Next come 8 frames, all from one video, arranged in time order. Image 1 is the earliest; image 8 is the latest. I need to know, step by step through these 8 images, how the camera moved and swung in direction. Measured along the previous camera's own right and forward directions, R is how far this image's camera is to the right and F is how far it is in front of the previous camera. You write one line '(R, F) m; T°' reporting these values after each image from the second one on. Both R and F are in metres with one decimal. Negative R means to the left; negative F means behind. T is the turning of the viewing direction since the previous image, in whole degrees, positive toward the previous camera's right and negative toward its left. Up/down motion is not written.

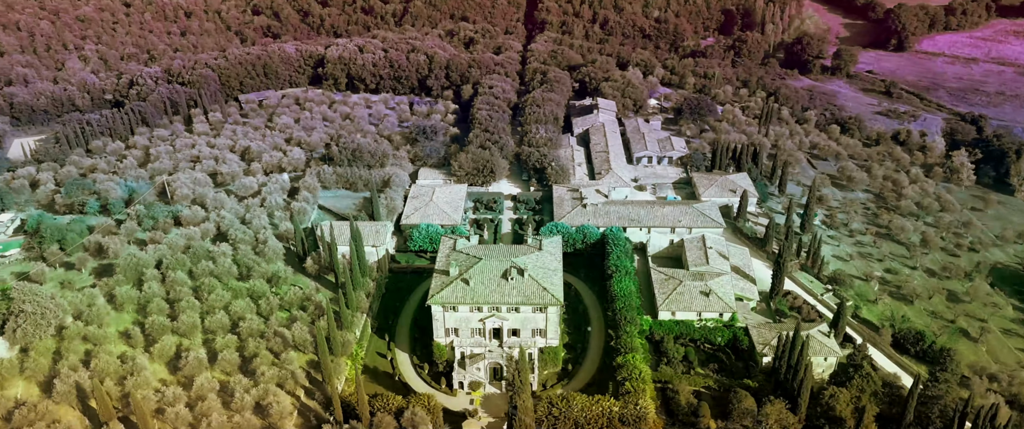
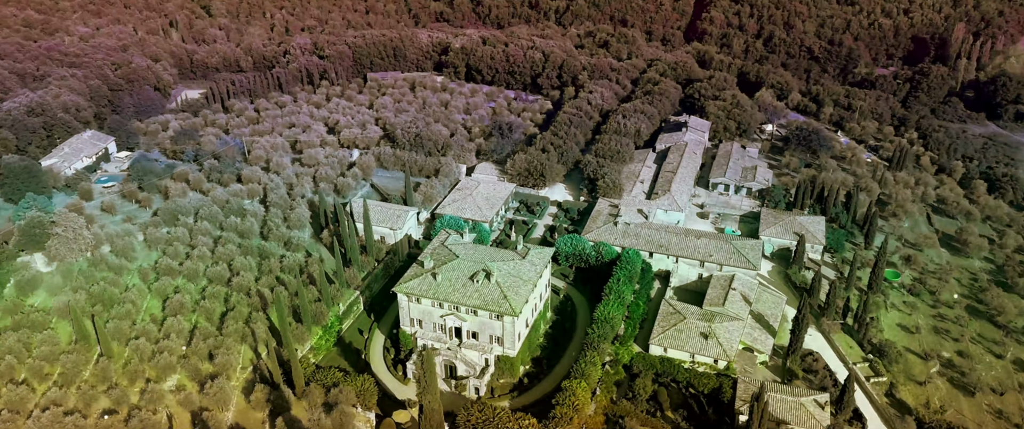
(+14.5, +2.6) m; -14°
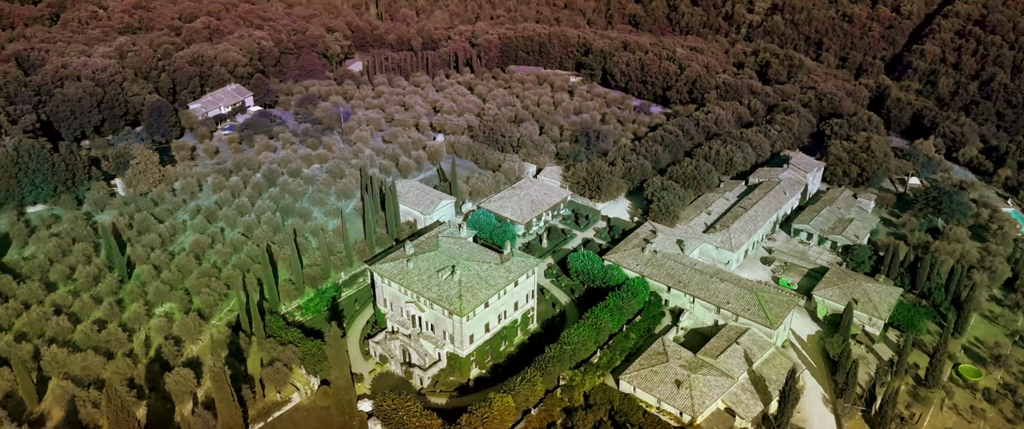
(+16.3, +3.1) m; -16°
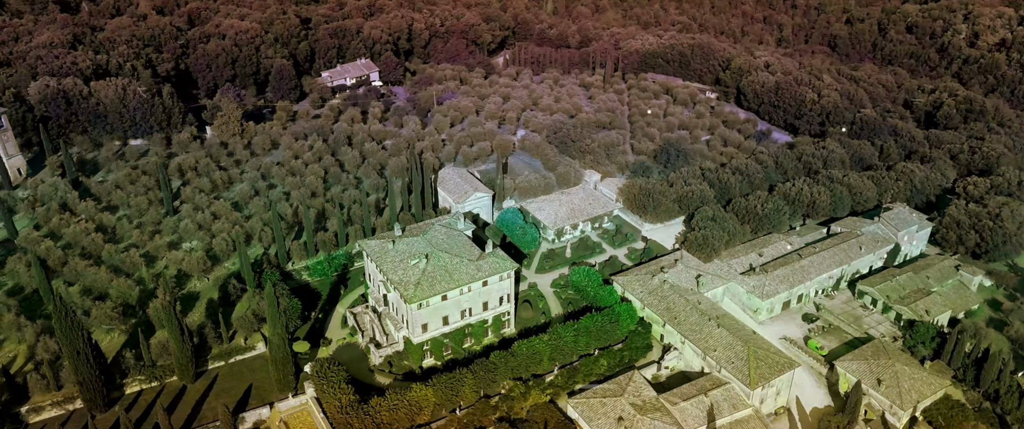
(+16.2, +3.1) m; -16°
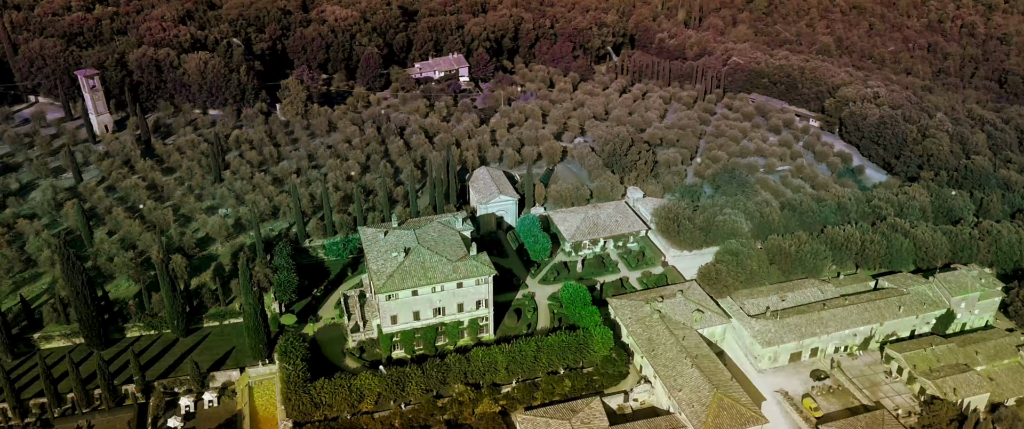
(+12.2, +1.6) m; -12°
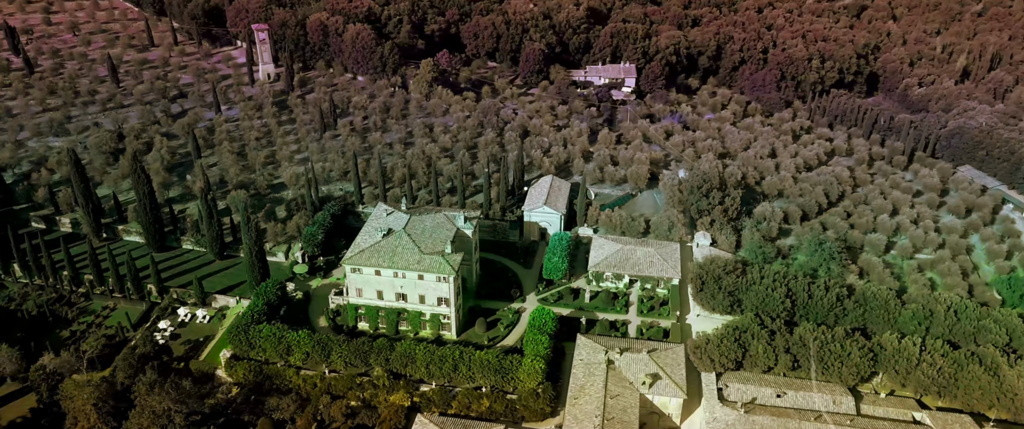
(+21.9, +5.2) m; -22°
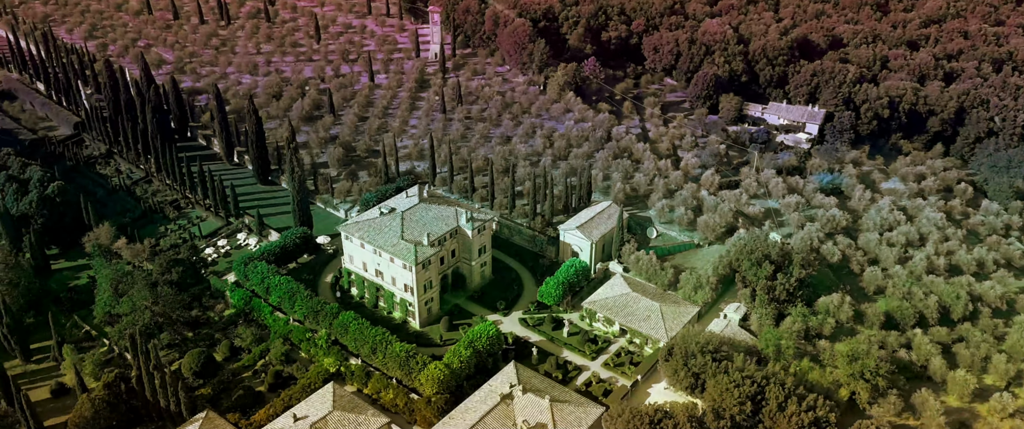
(+23.9, +6.0) m; -24°
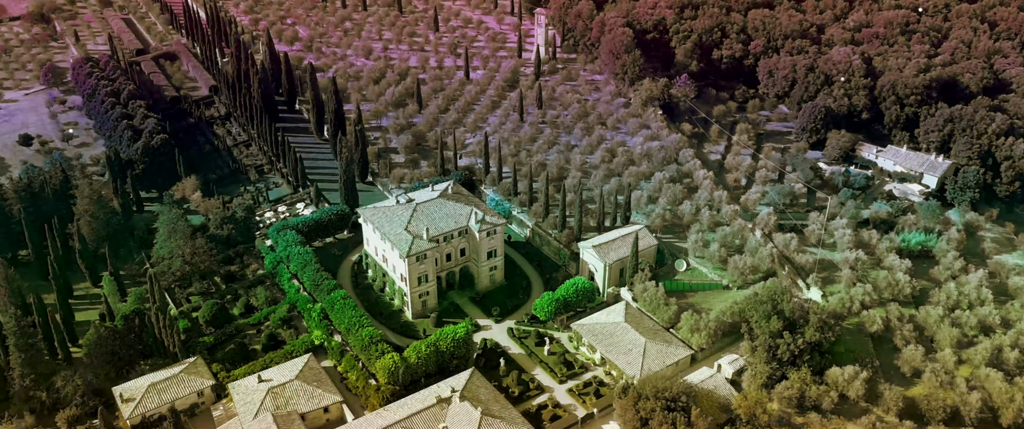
(+14.5, +2.1) m; -15°
